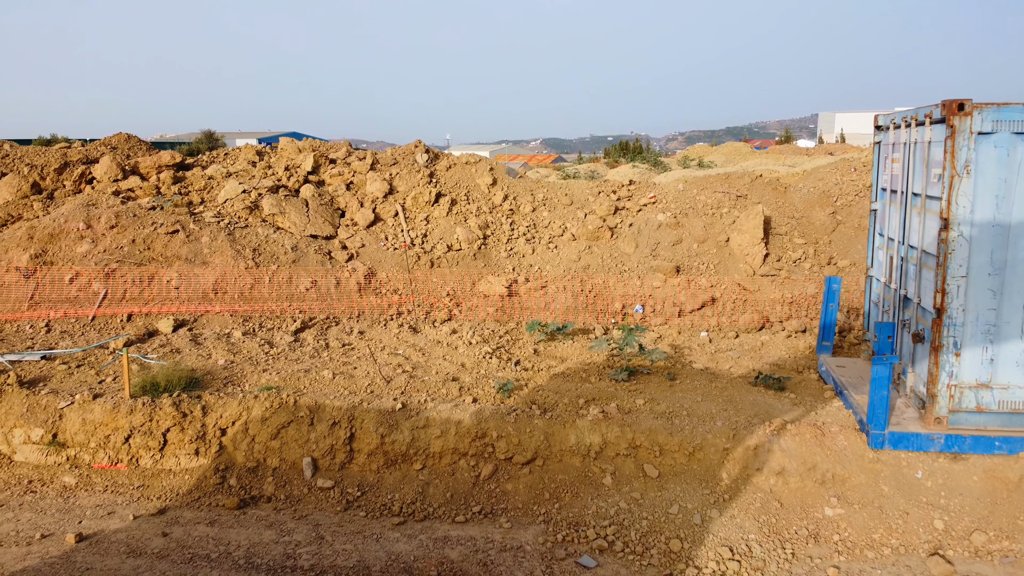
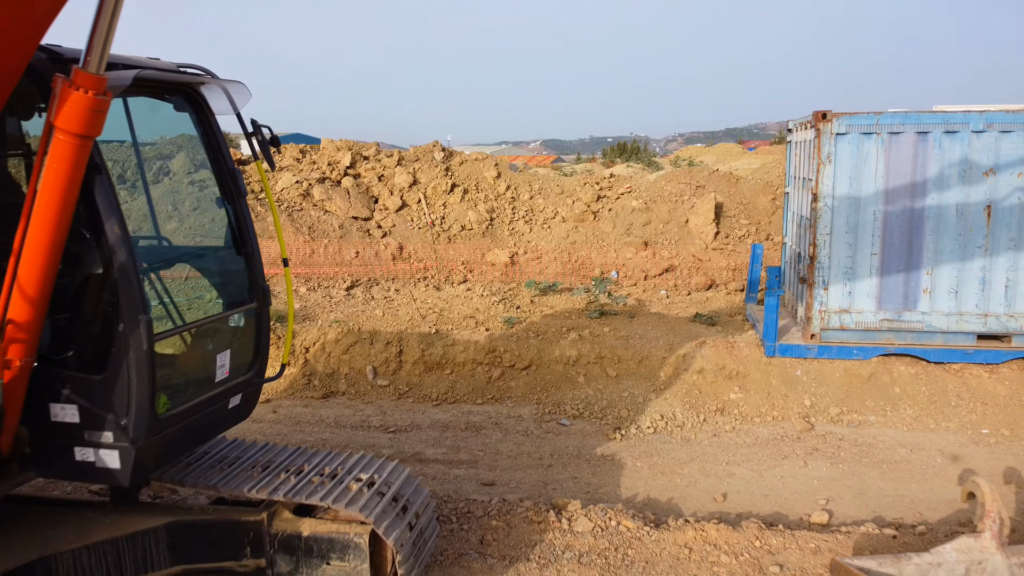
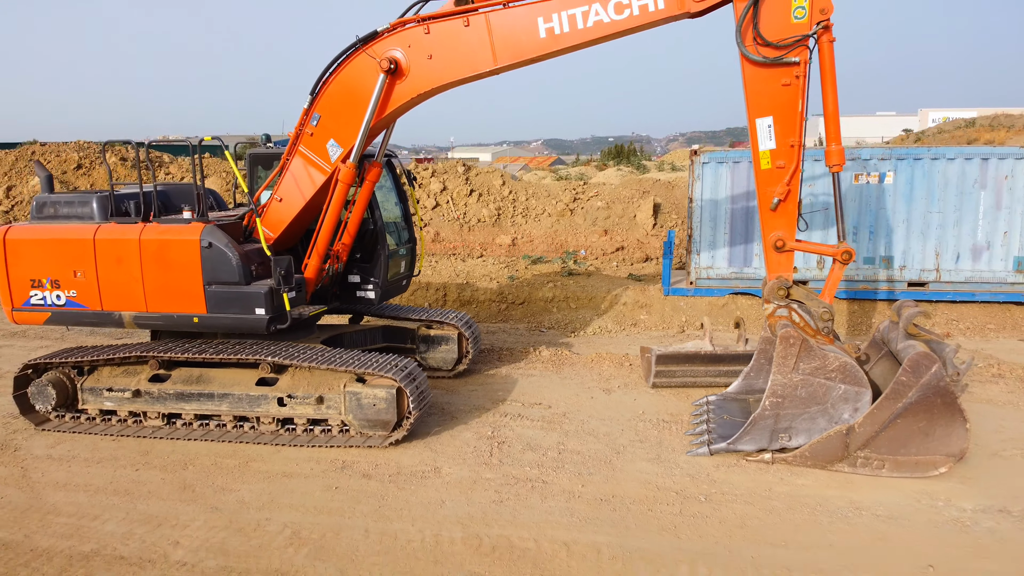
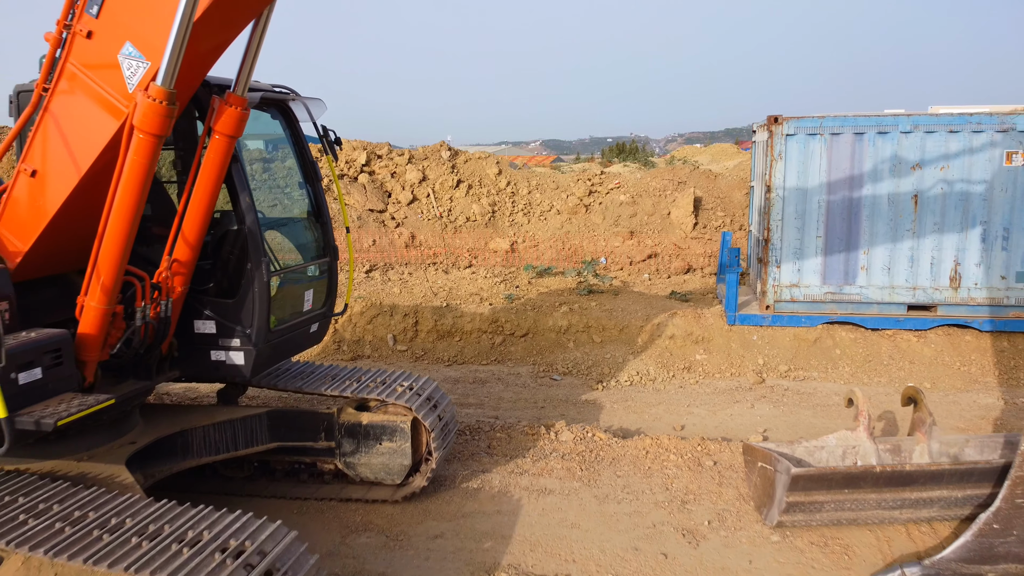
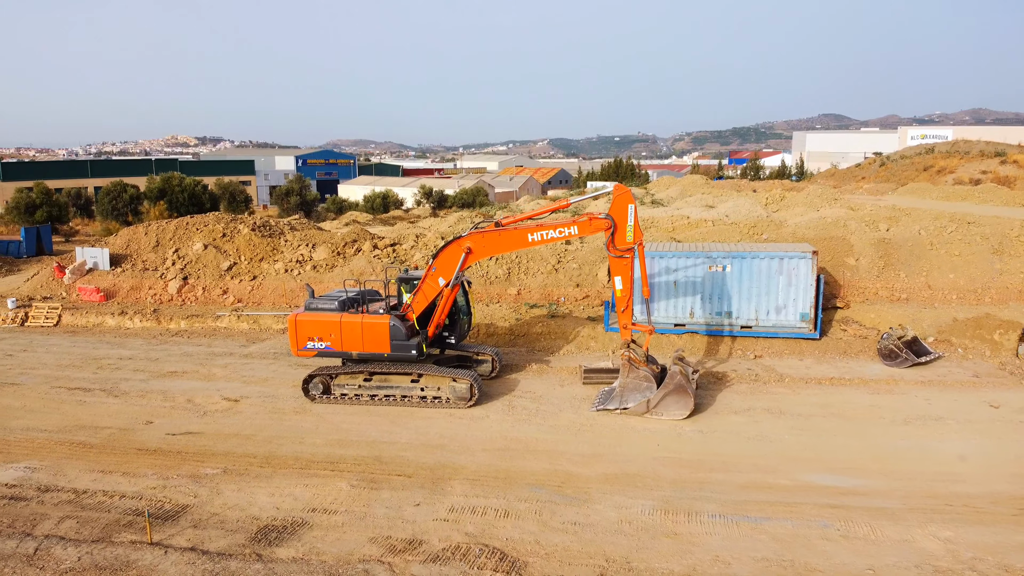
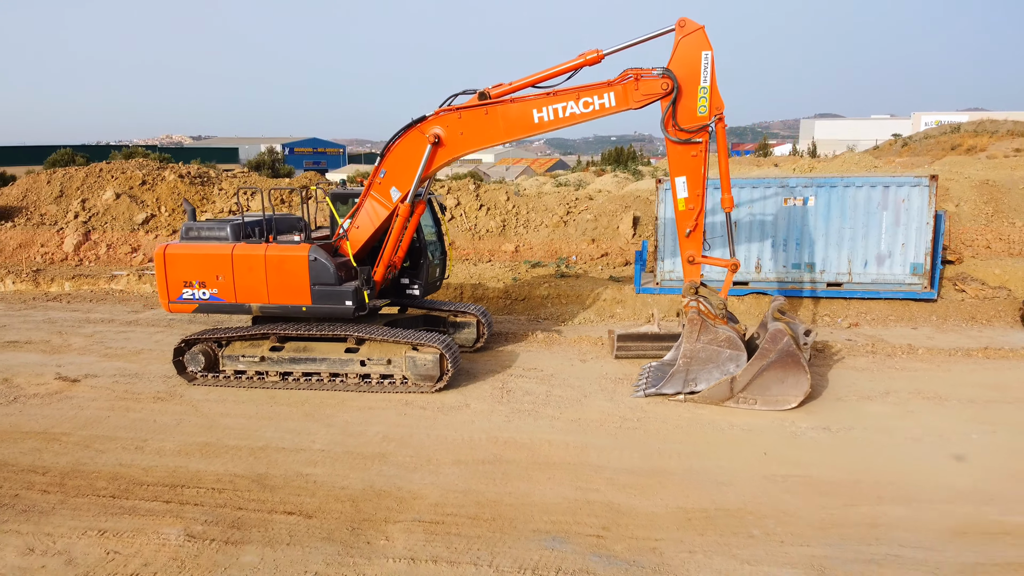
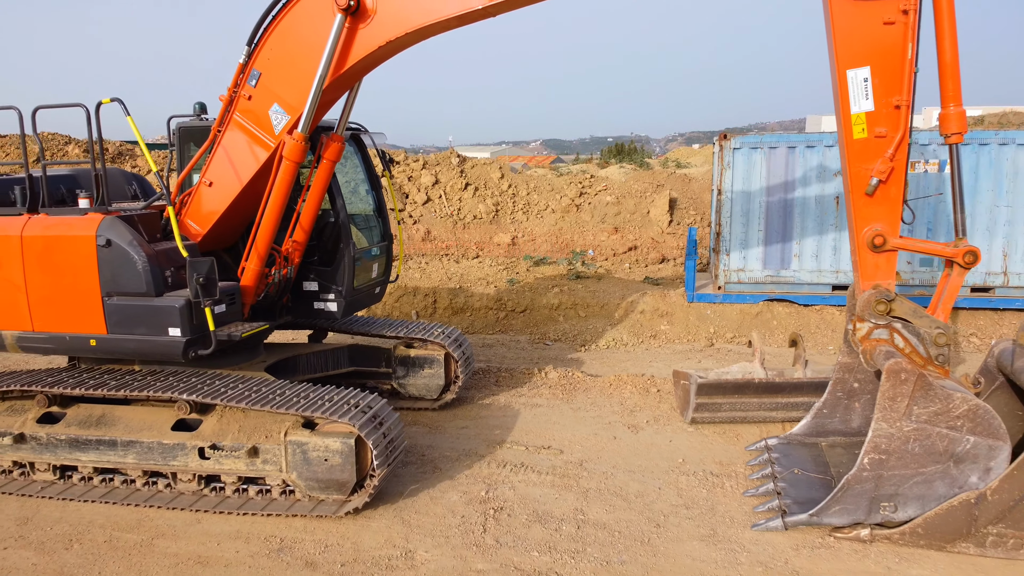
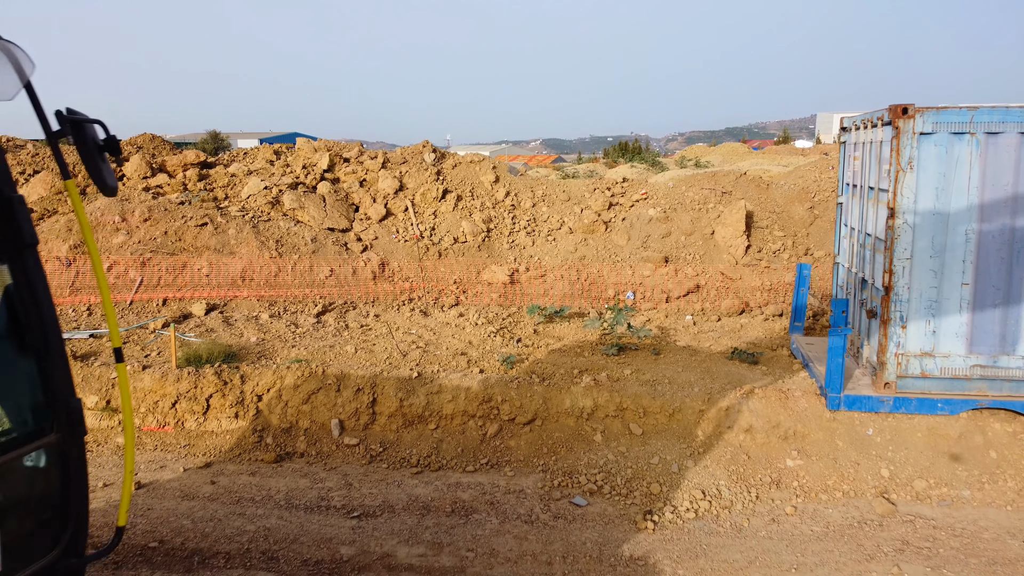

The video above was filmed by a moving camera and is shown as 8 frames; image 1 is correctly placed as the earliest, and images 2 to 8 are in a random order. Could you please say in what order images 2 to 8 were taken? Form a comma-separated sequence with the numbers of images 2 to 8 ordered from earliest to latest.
8, 2, 4, 7, 3, 6, 5
